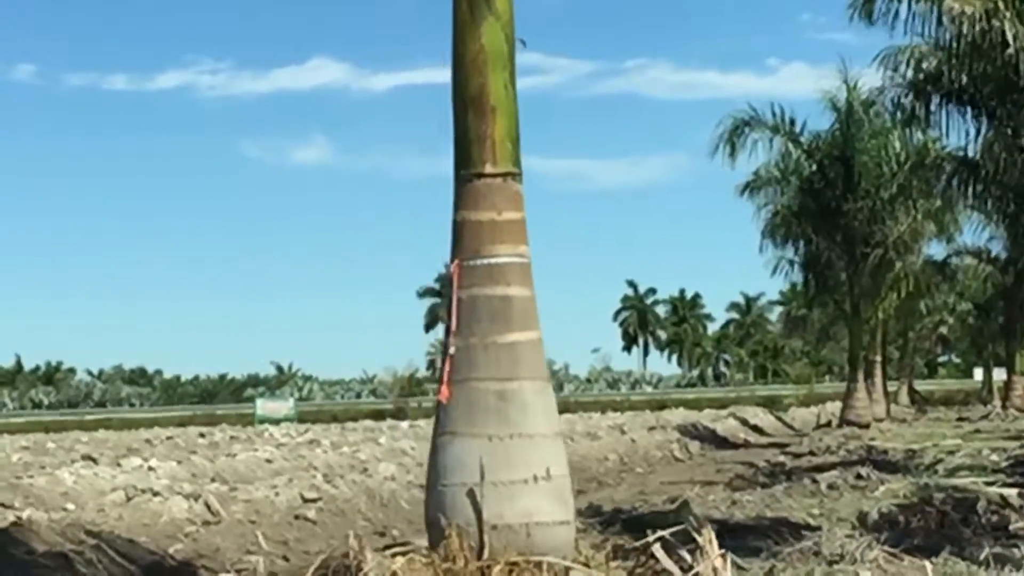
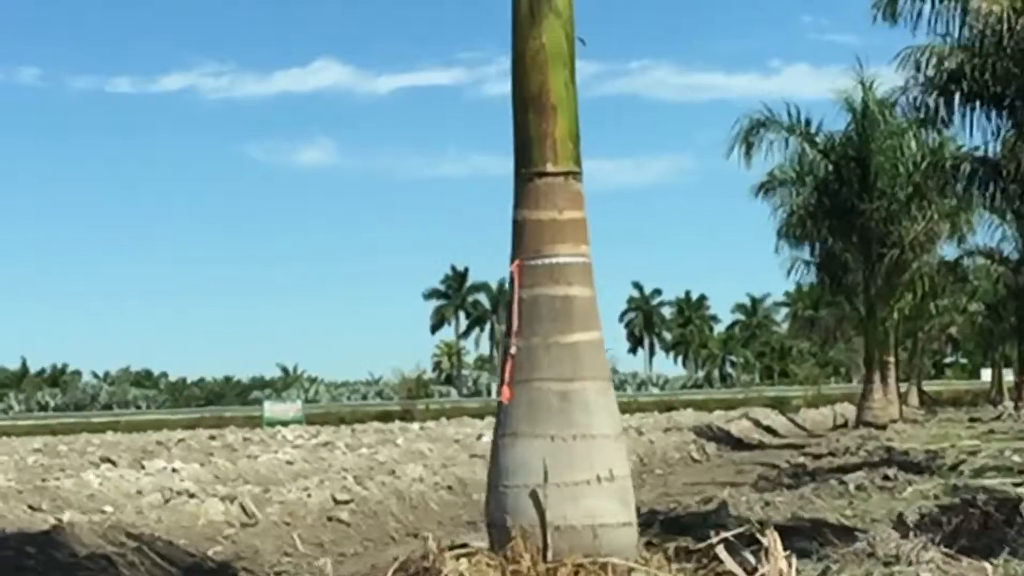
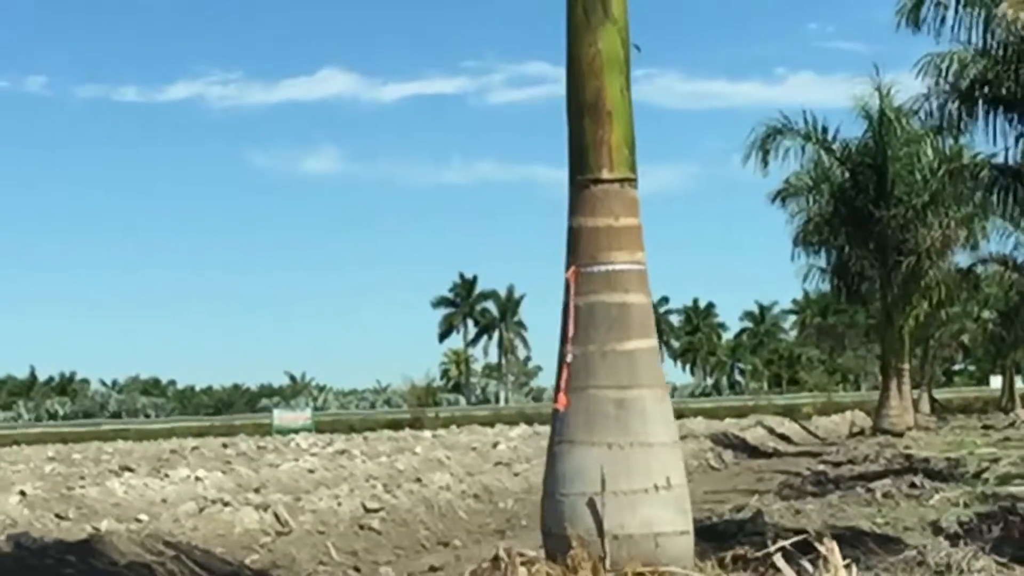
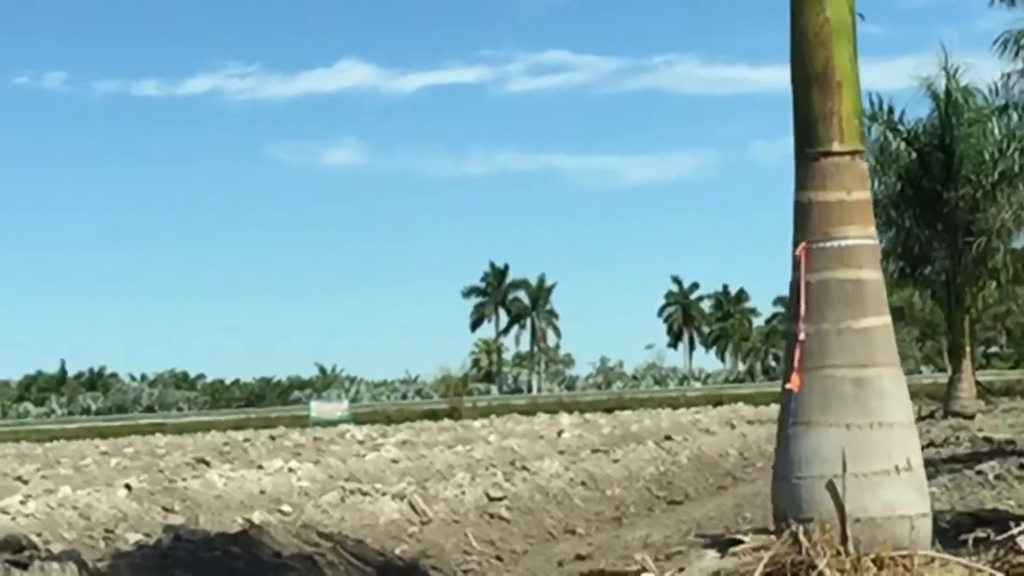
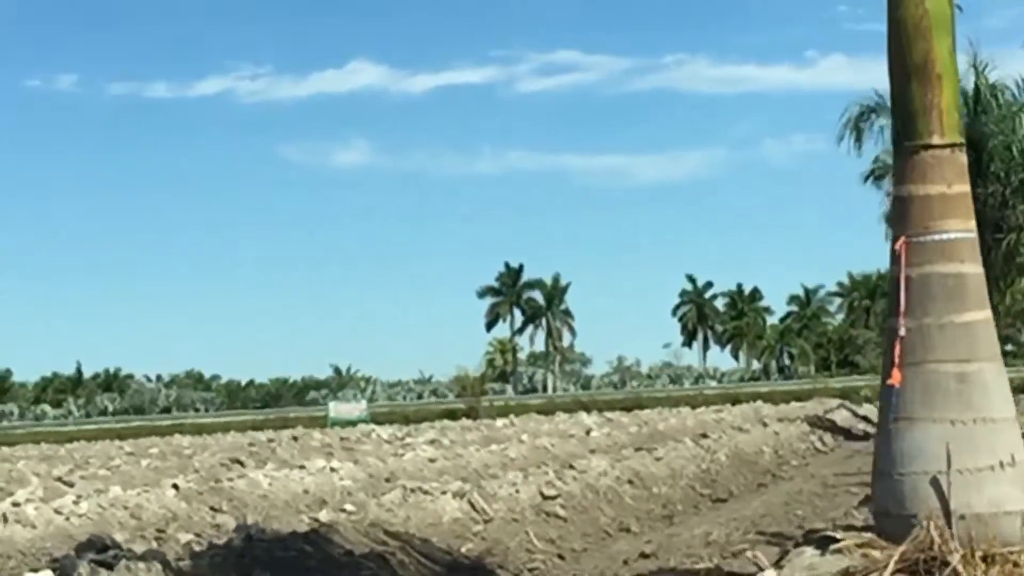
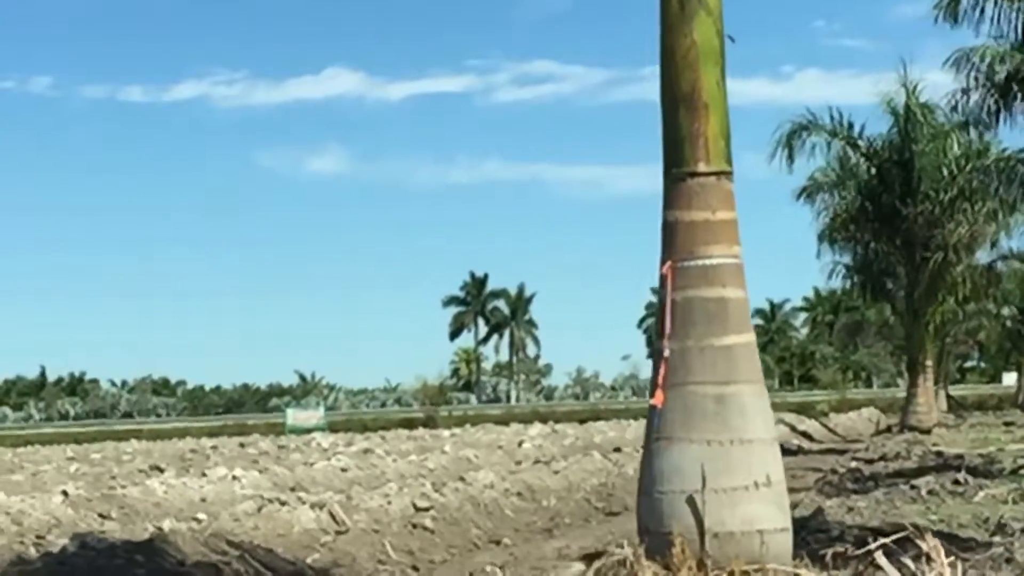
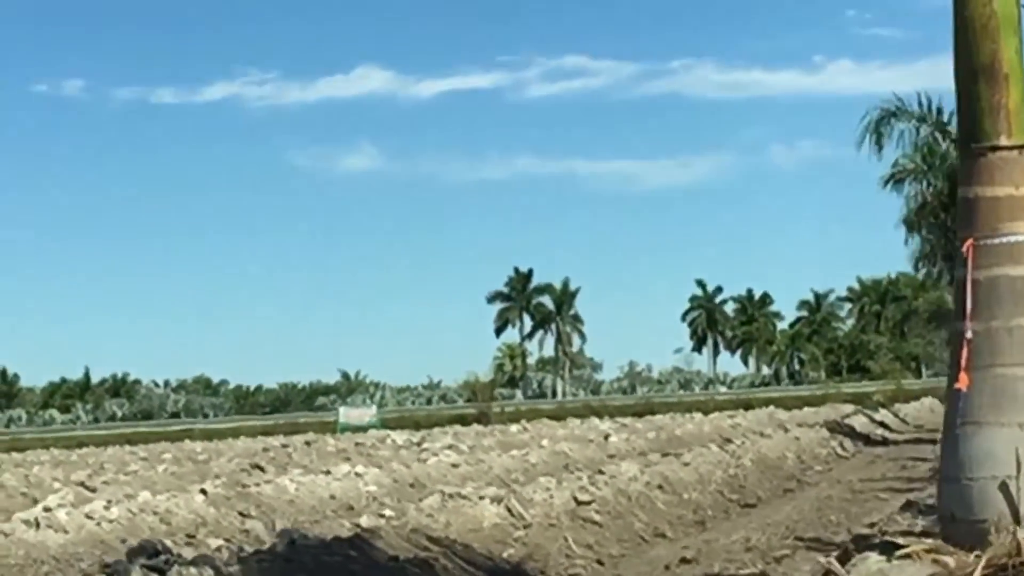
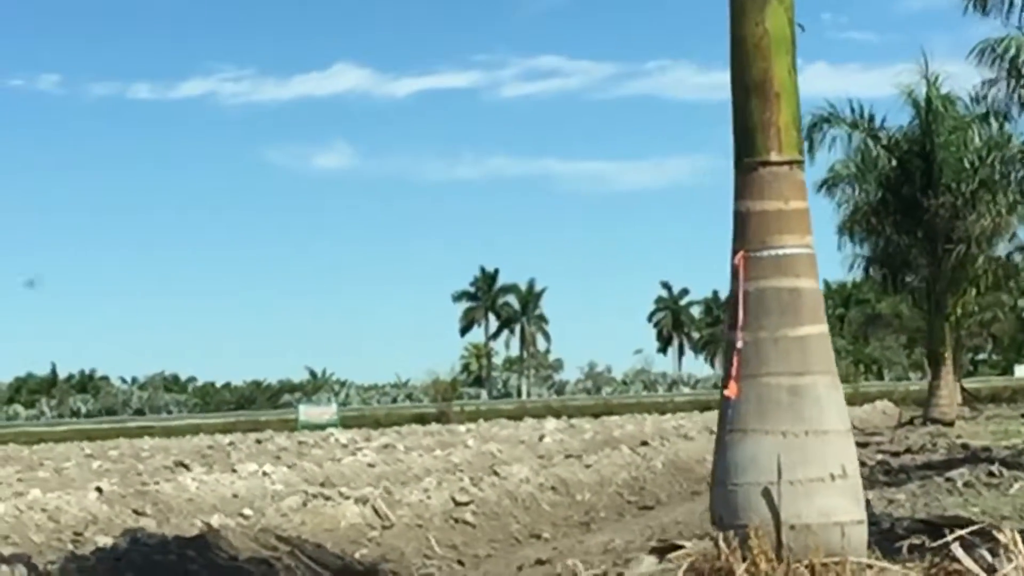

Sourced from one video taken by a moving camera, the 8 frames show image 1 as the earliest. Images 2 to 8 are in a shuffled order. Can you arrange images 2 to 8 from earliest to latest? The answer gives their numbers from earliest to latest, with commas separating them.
2, 3, 6, 8, 4, 5, 7
